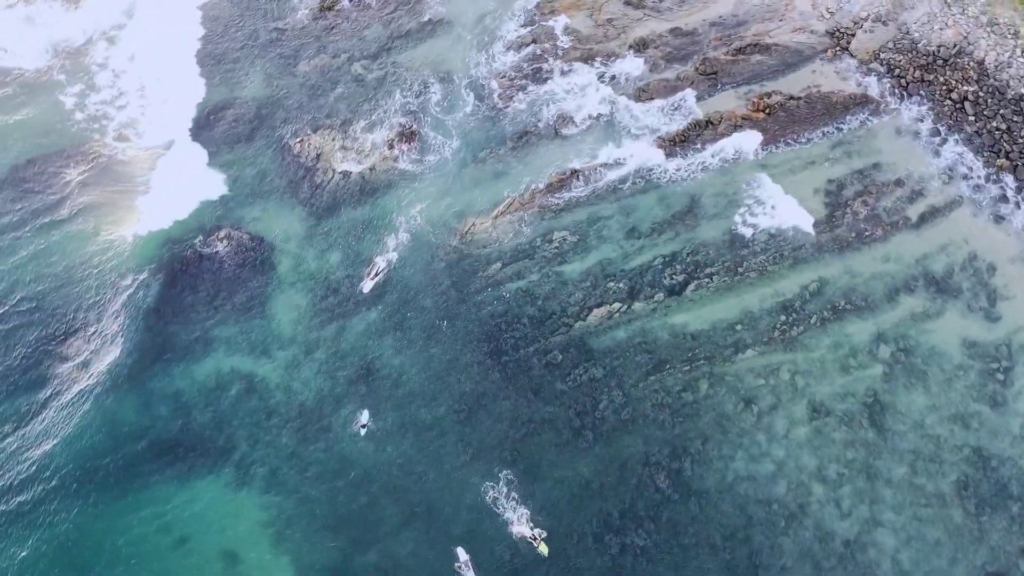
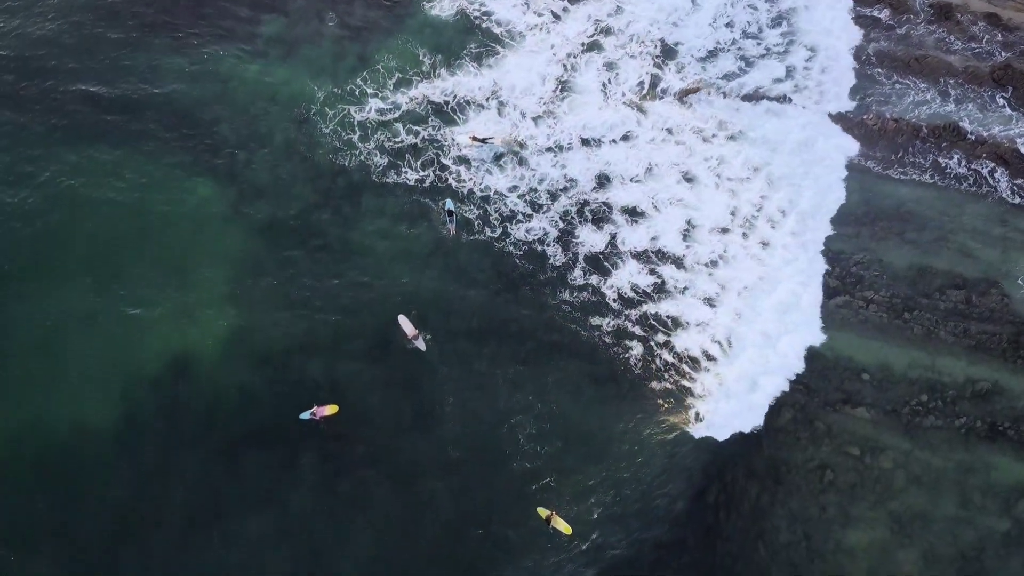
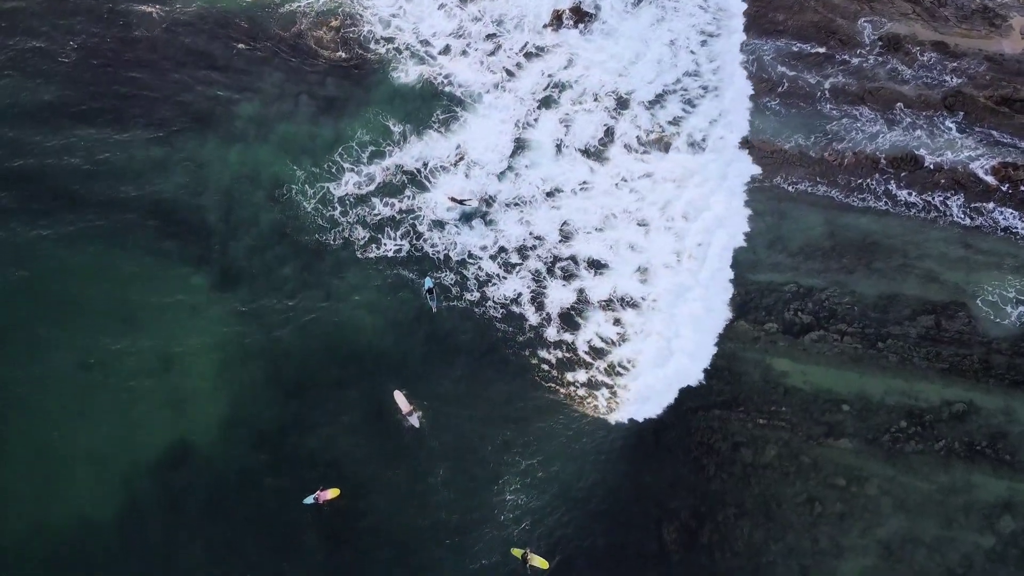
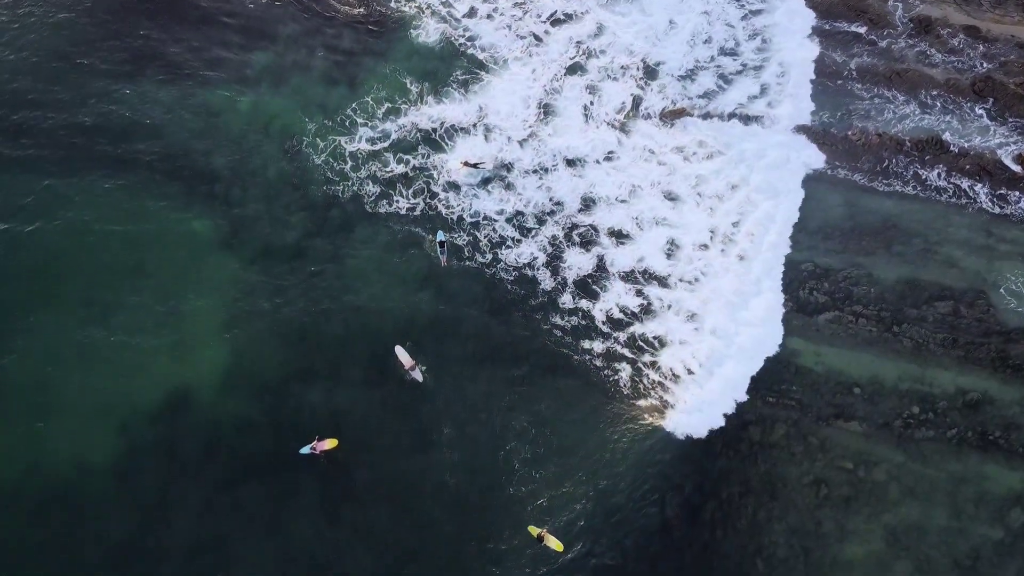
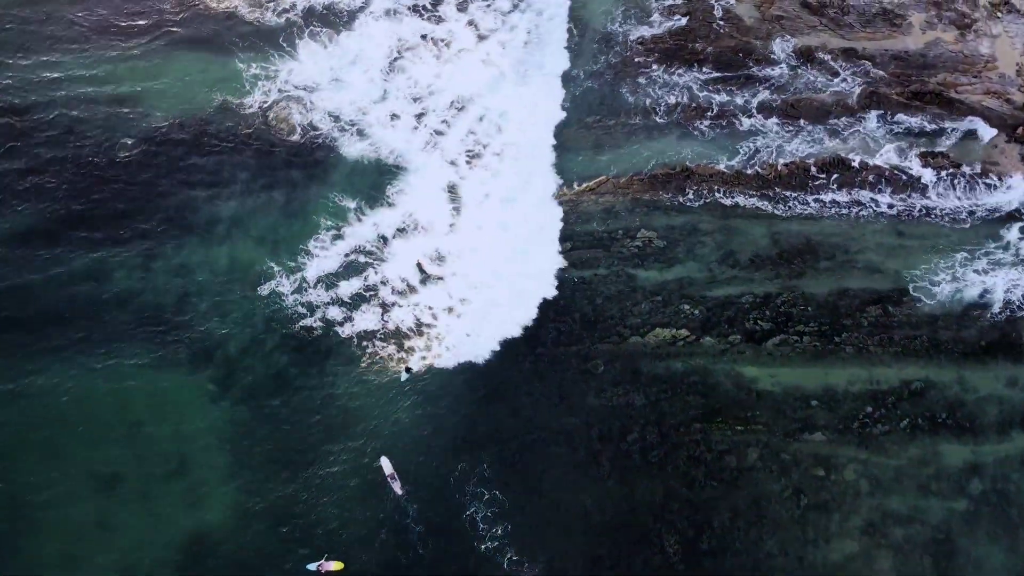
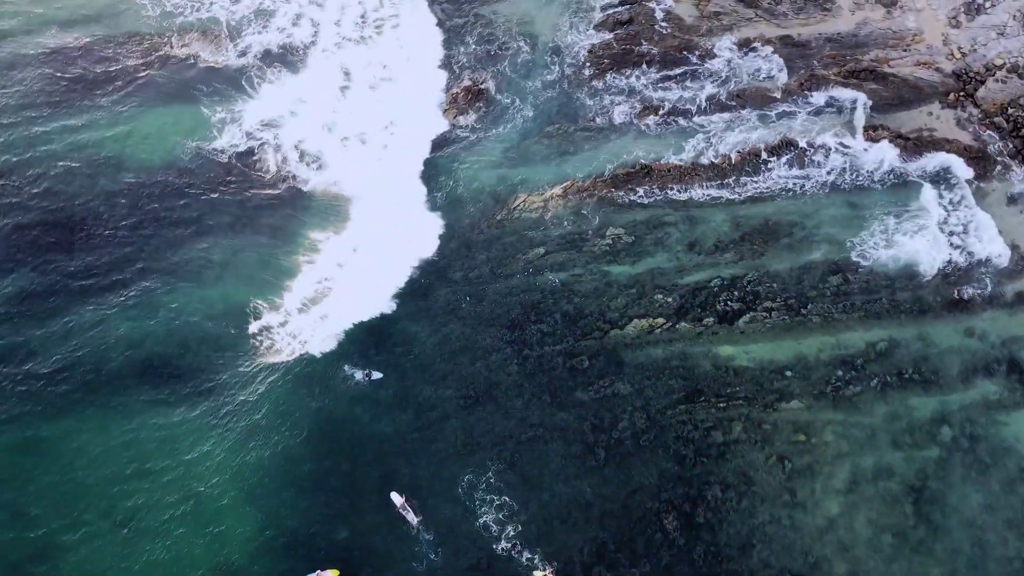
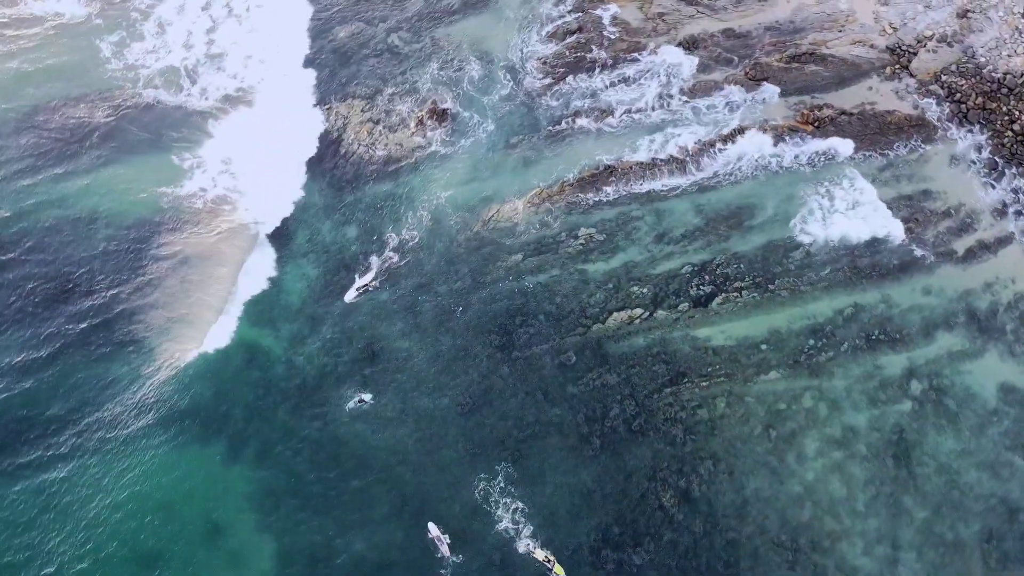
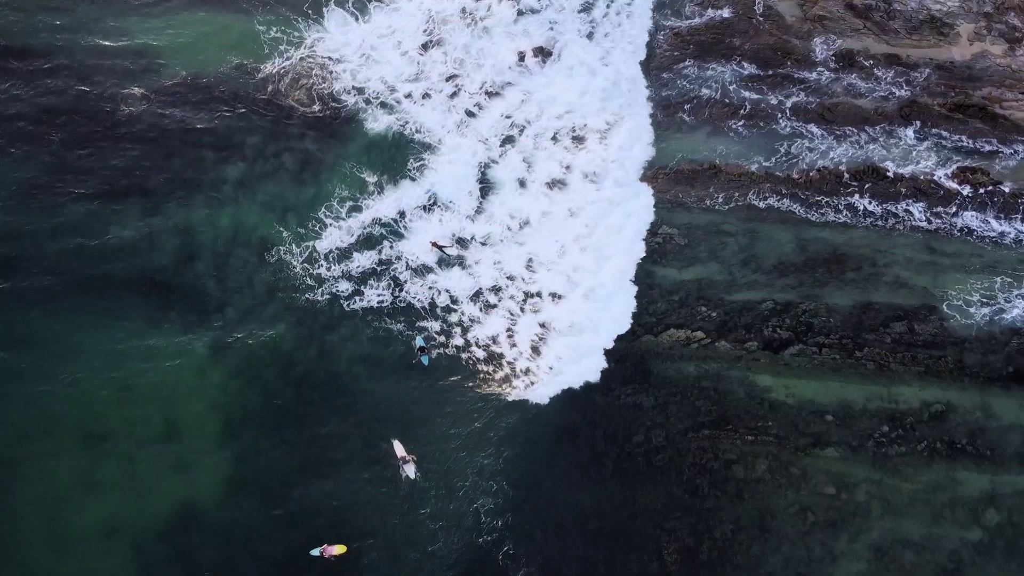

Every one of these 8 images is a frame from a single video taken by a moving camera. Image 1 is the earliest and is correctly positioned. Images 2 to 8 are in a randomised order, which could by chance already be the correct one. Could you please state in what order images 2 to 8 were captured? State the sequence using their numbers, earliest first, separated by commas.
7, 6, 5, 8, 3, 4, 2
